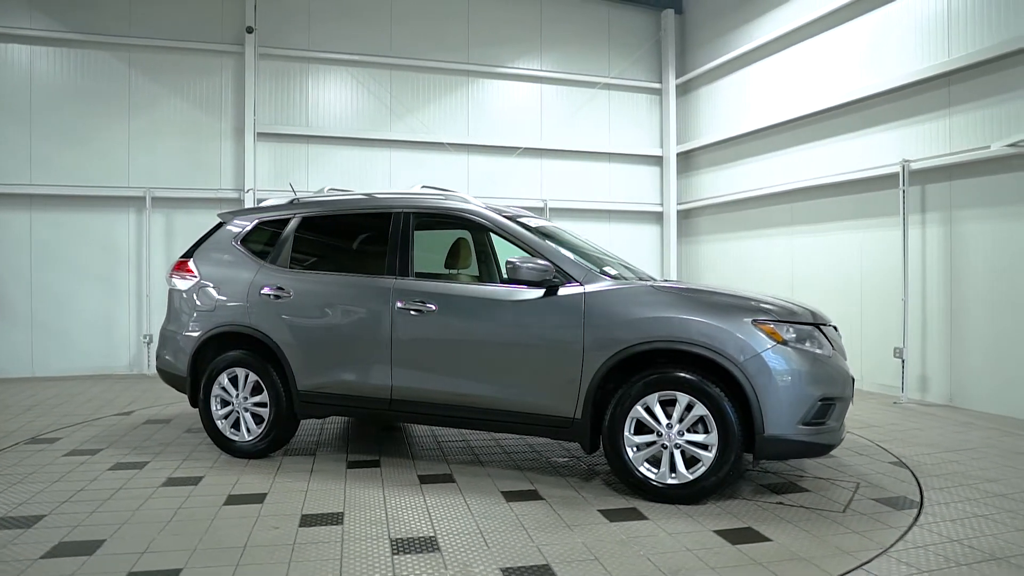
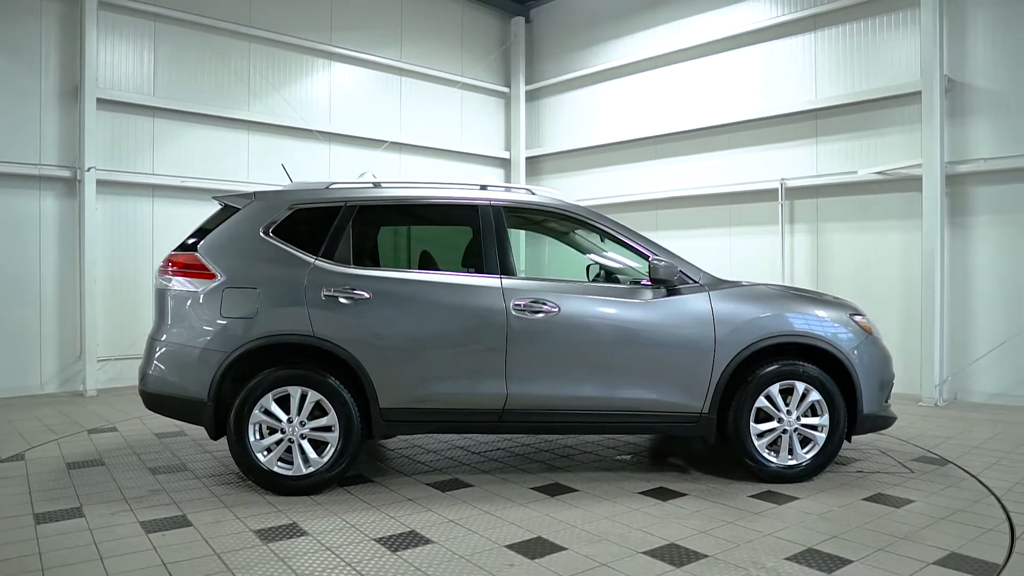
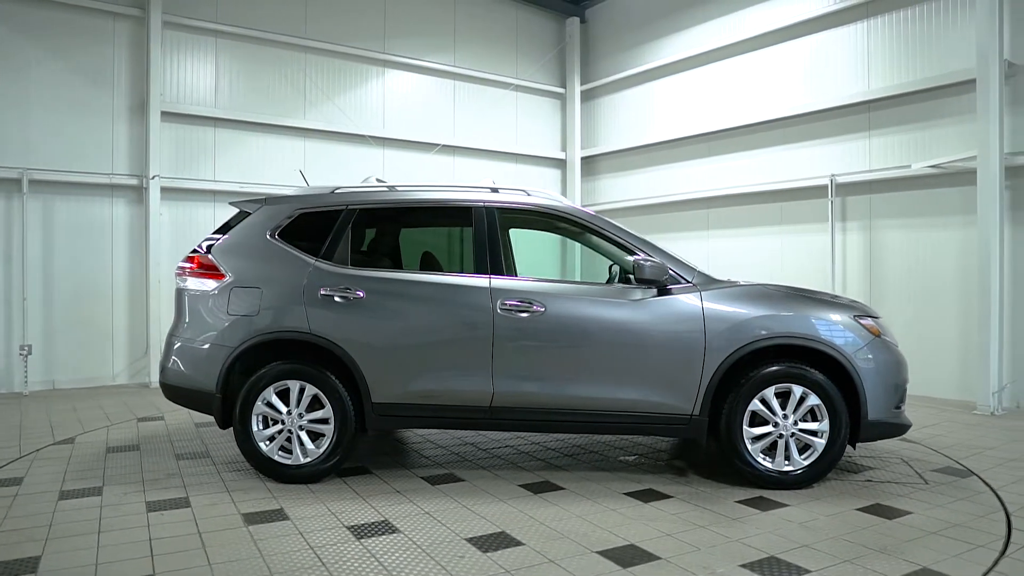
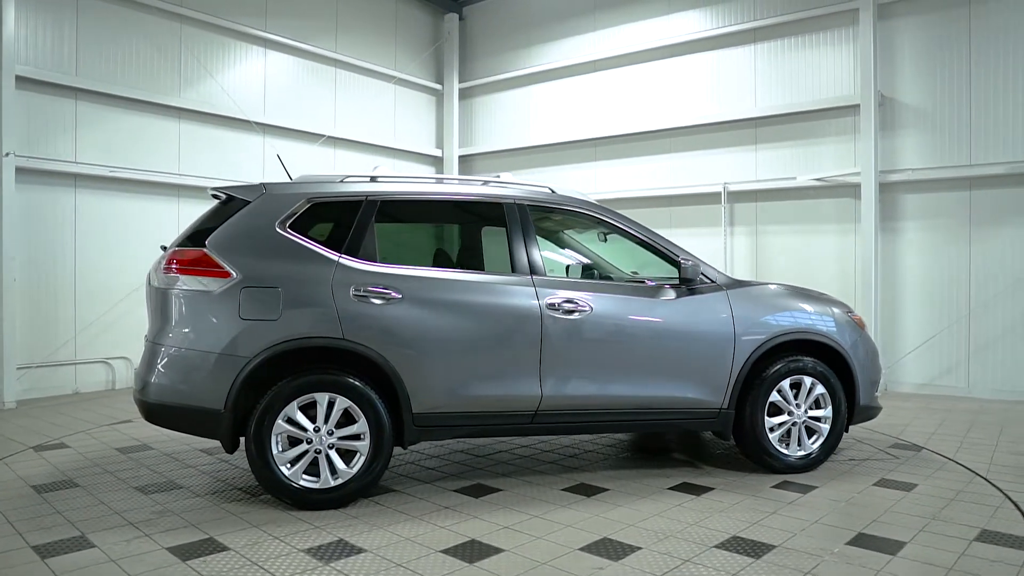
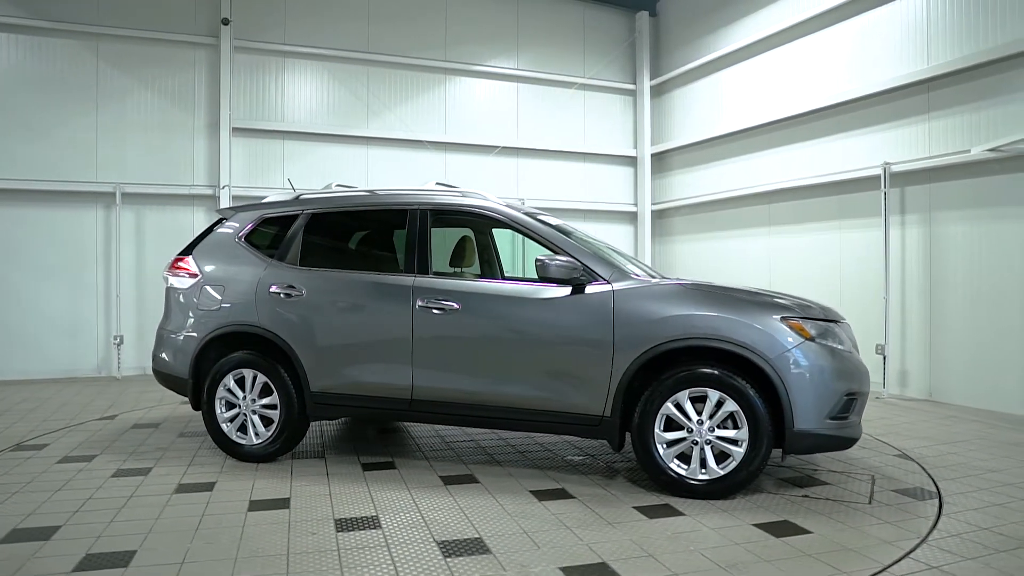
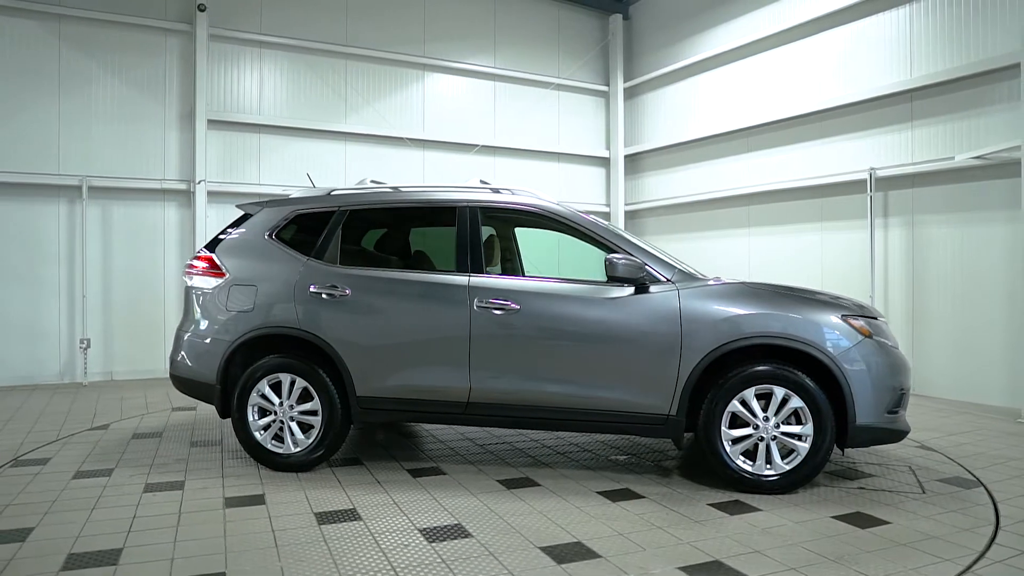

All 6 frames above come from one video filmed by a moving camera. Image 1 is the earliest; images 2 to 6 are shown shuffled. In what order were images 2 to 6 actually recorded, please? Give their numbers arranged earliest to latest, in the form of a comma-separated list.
5, 6, 3, 2, 4
